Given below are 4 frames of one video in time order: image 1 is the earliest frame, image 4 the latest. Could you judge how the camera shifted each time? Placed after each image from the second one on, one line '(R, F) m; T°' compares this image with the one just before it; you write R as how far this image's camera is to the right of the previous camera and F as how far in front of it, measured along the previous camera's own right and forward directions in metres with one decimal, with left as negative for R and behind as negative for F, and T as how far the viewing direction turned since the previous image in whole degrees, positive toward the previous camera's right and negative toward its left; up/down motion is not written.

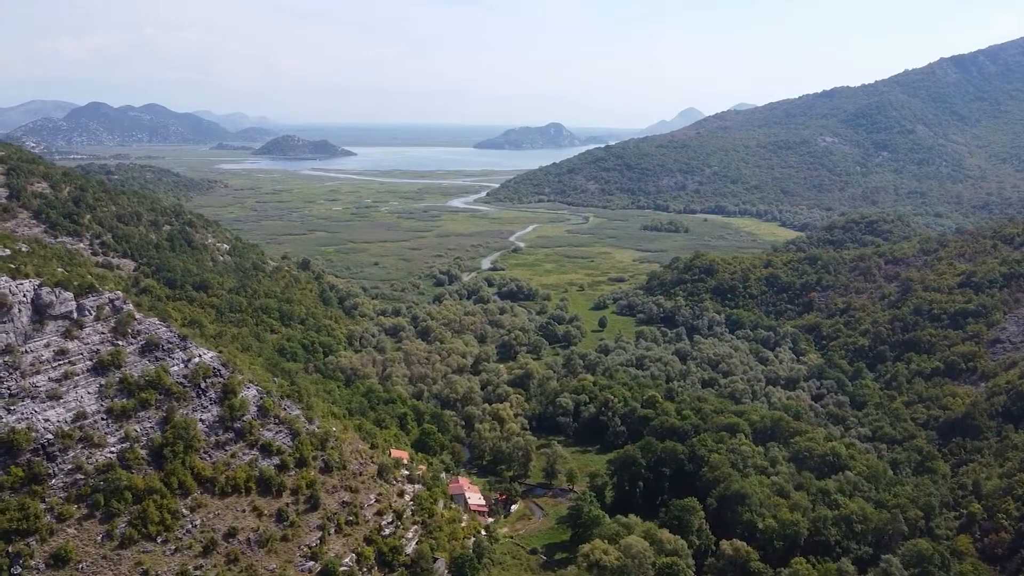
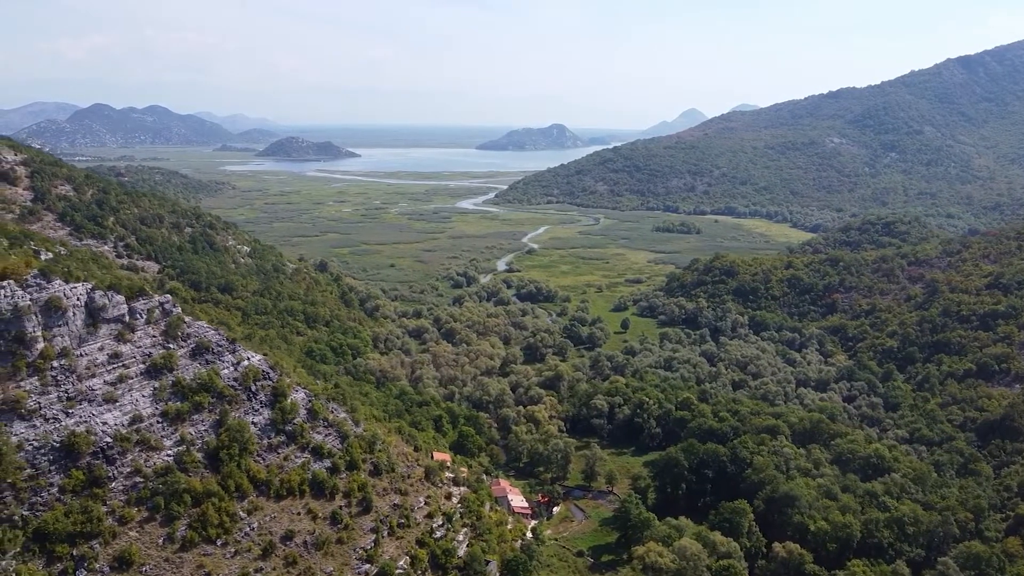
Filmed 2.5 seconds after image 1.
(-2.1, -0.1) m; 0°
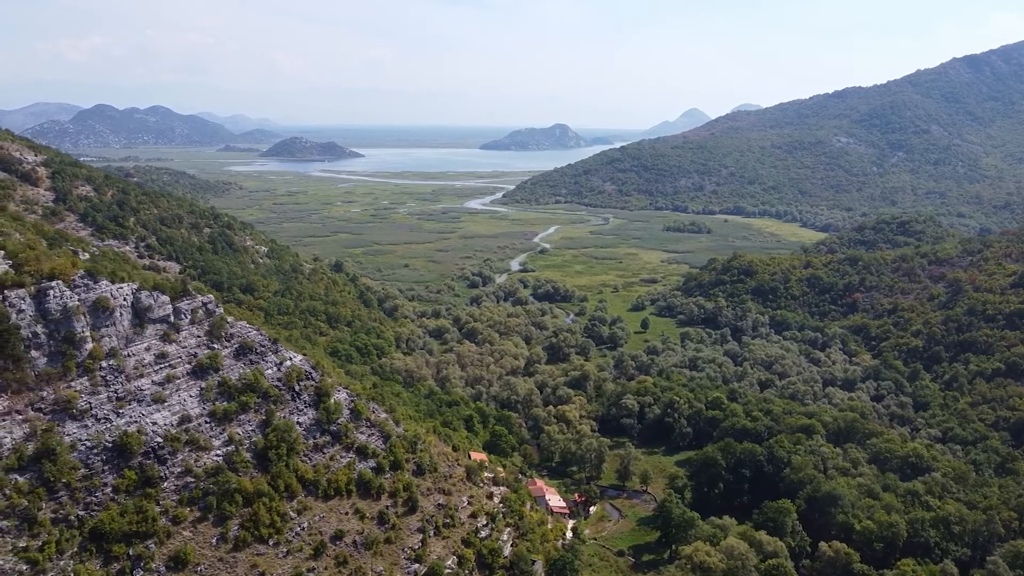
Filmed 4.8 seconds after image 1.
(-1.8, 0.0) m; 0°
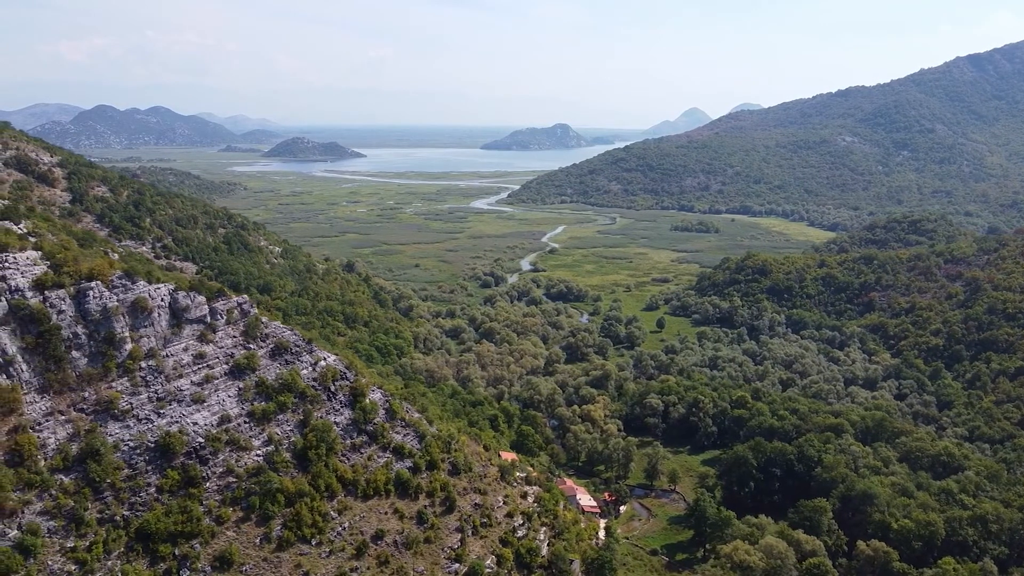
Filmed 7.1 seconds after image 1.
(-1.5, 0.0) m; 0°
